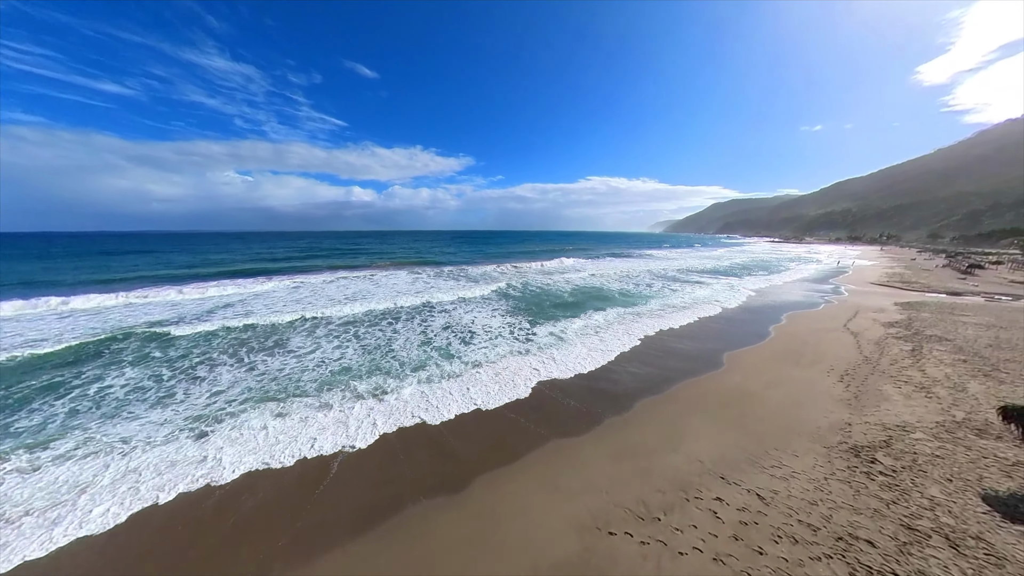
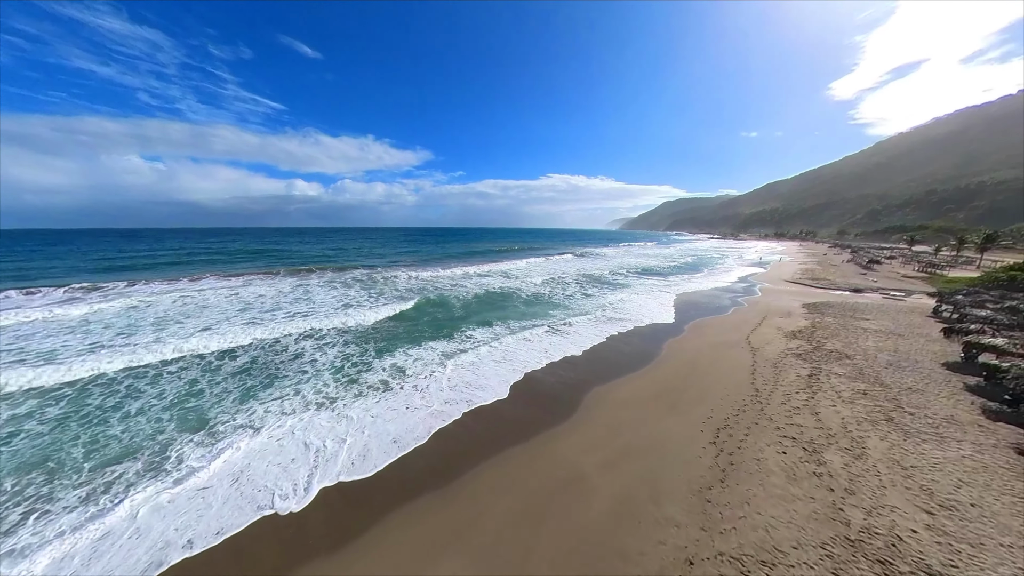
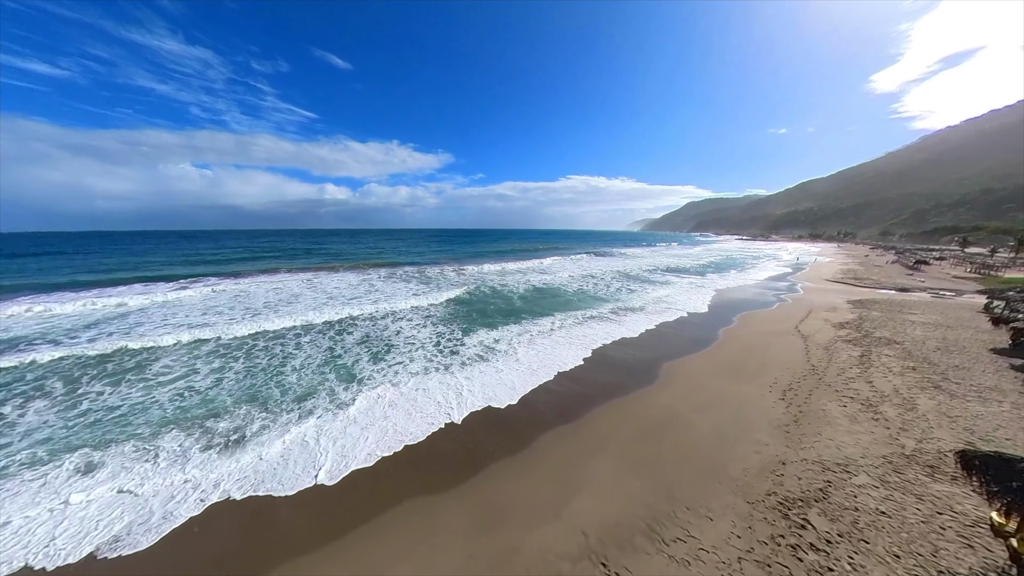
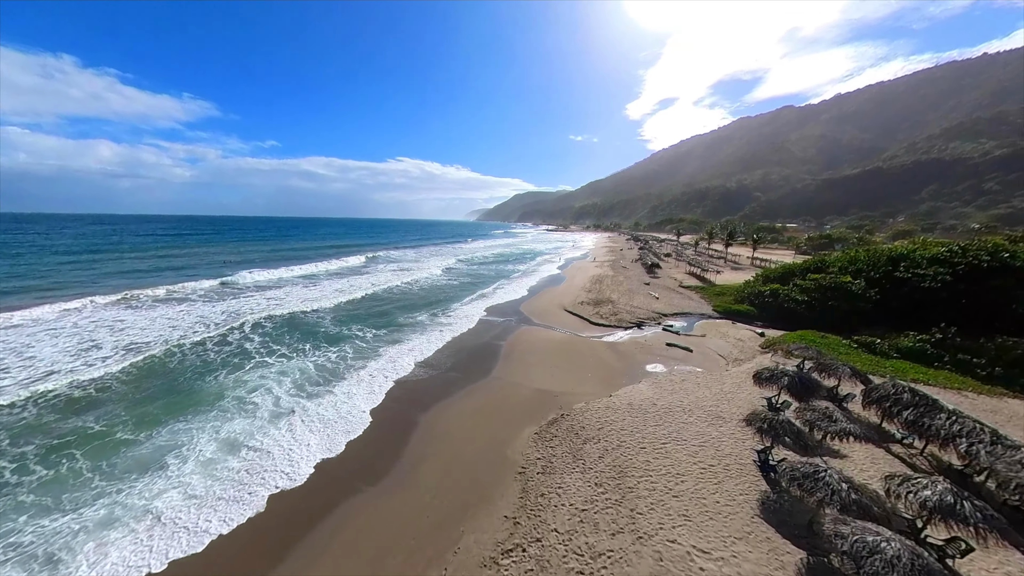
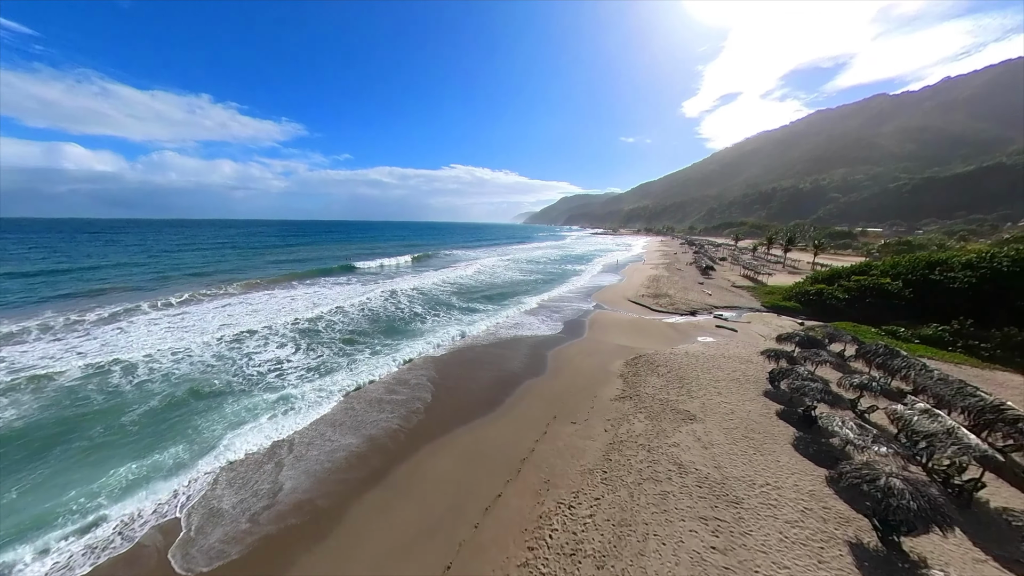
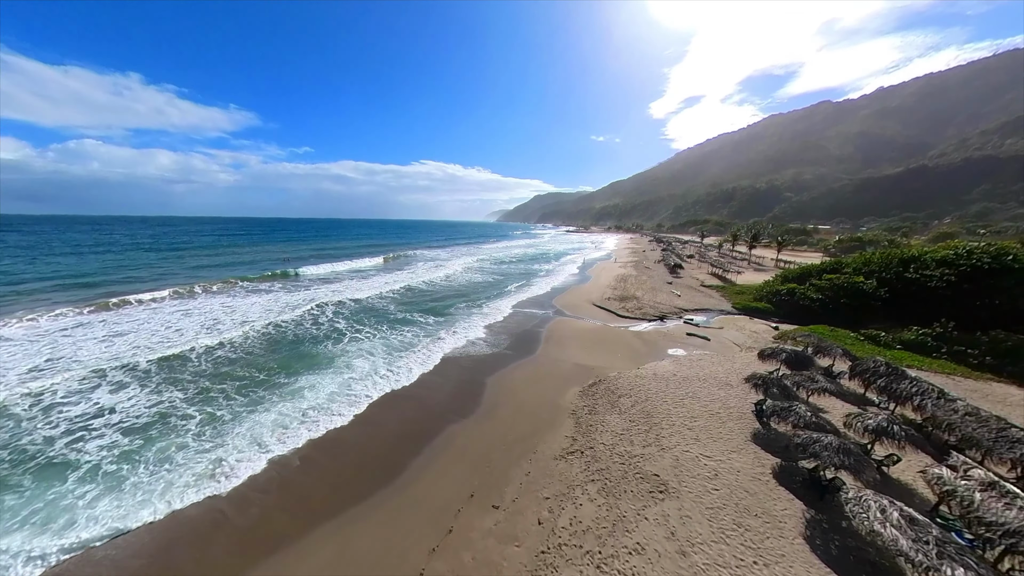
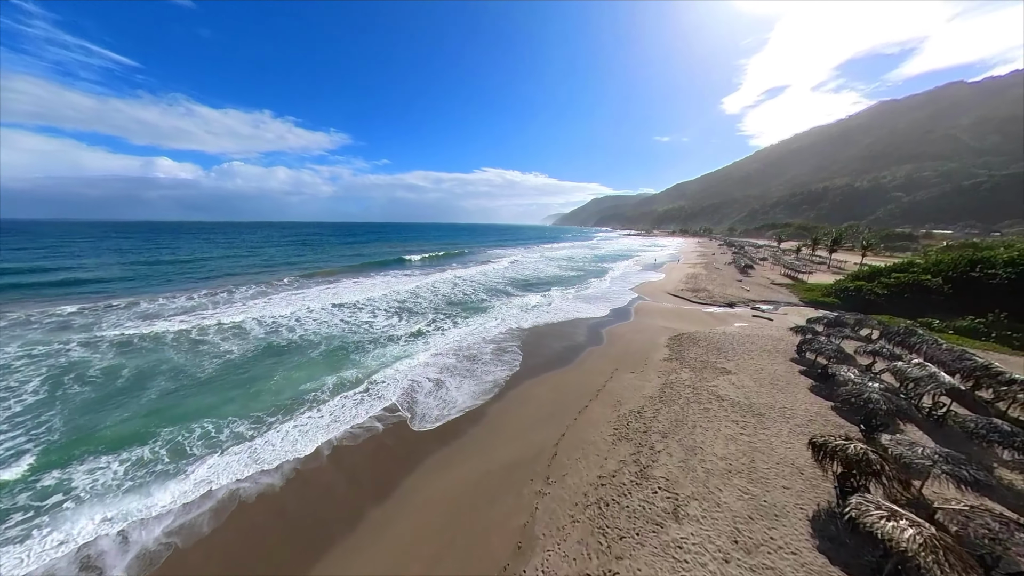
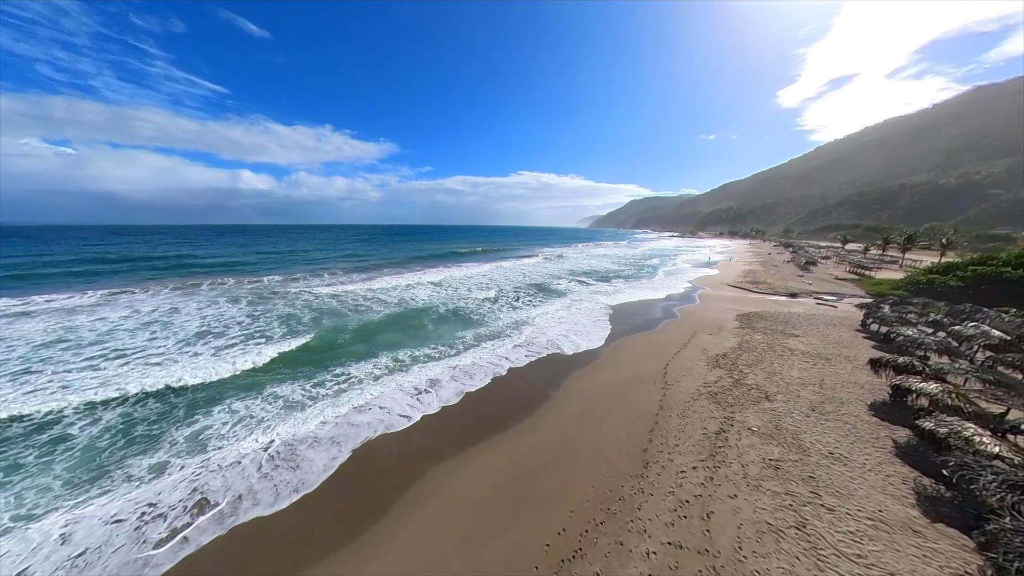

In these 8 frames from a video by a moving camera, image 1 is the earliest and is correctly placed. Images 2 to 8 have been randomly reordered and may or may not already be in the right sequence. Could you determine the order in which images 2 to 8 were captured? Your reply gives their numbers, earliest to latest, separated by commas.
3, 2, 8, 7, 5, 6, 4
